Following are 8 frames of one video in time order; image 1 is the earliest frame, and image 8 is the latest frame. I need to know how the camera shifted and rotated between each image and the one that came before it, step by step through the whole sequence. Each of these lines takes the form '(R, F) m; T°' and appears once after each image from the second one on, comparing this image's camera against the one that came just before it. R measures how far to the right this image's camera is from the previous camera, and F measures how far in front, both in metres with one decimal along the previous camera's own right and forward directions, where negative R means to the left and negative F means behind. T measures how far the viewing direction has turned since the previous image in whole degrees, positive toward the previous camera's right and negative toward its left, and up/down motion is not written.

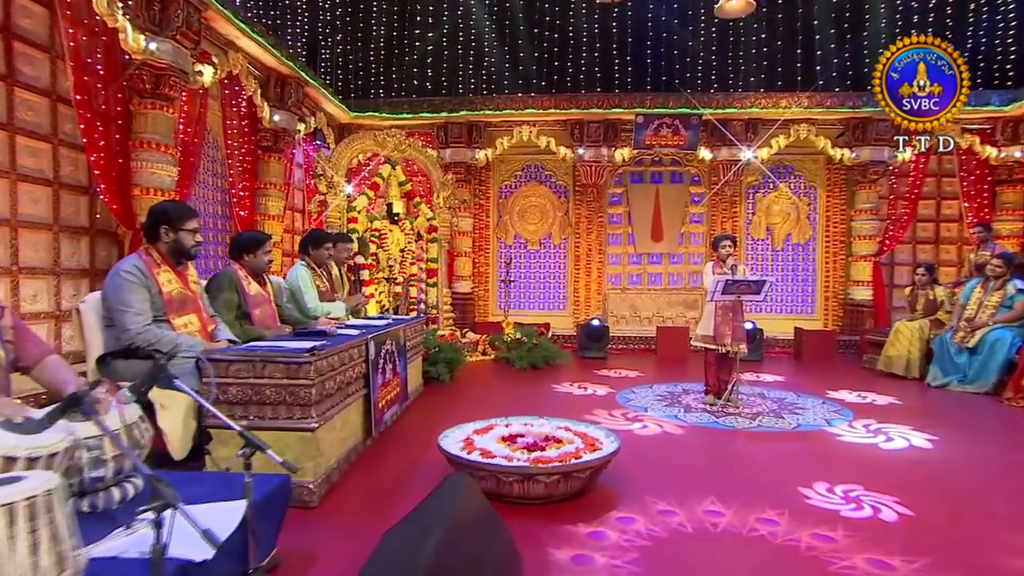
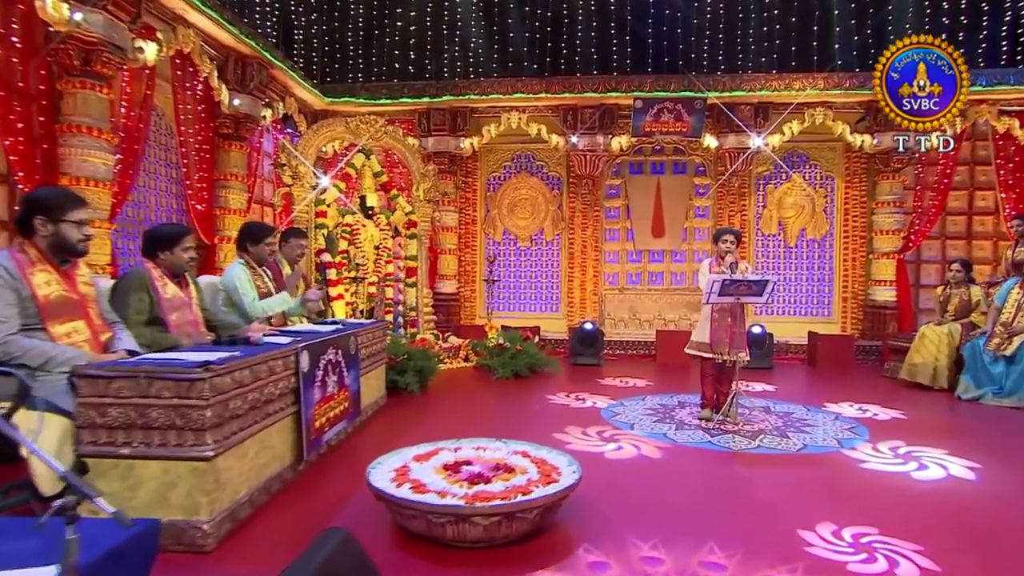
(+0.5, +0.8) m; -2°
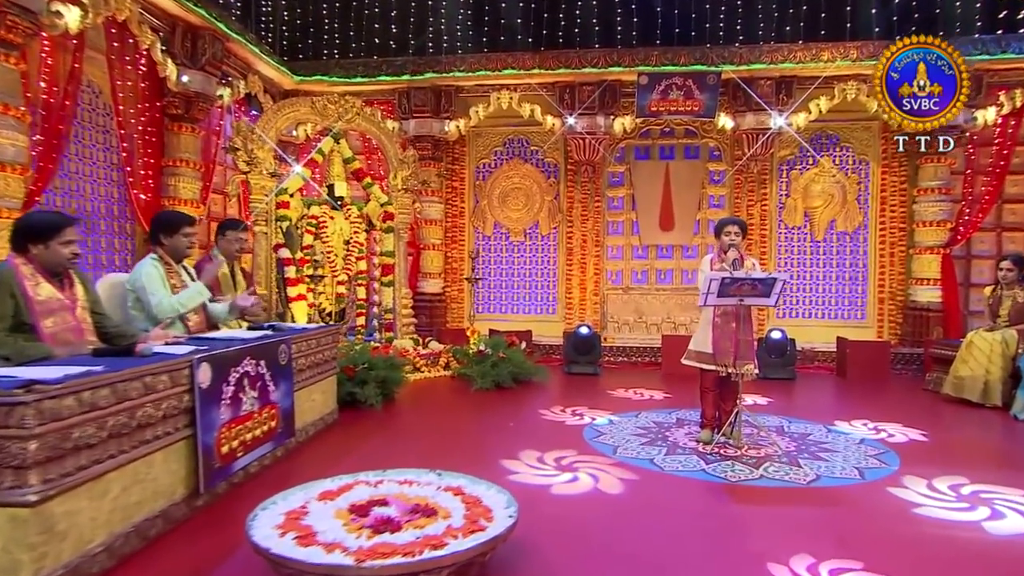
(+0.5, +1.0) m; -3°
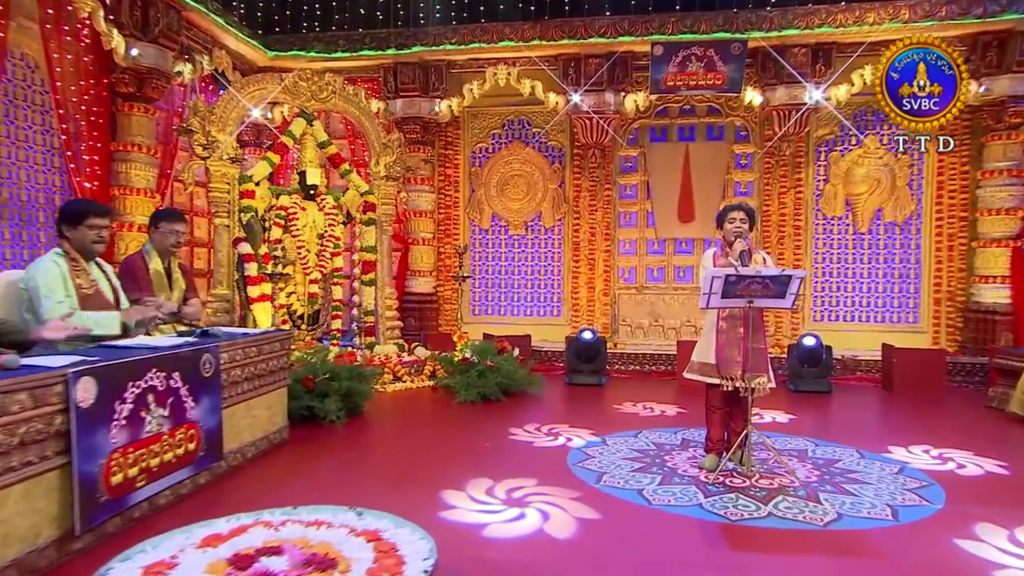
(+0.5, +1.0) m; -4°
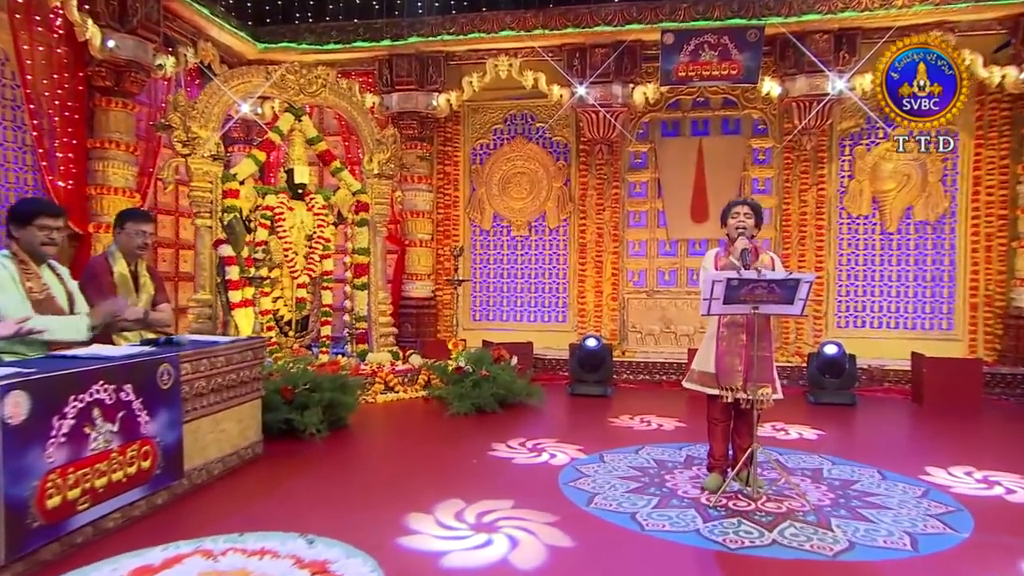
(+0.2, +0.4) m; -2°
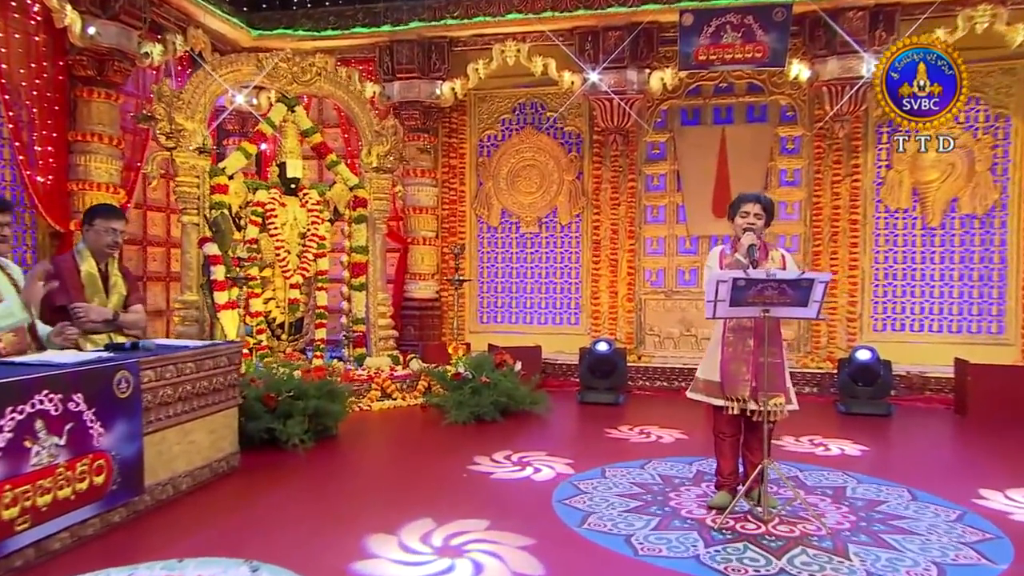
(+0.2, +0.4) m; -3°
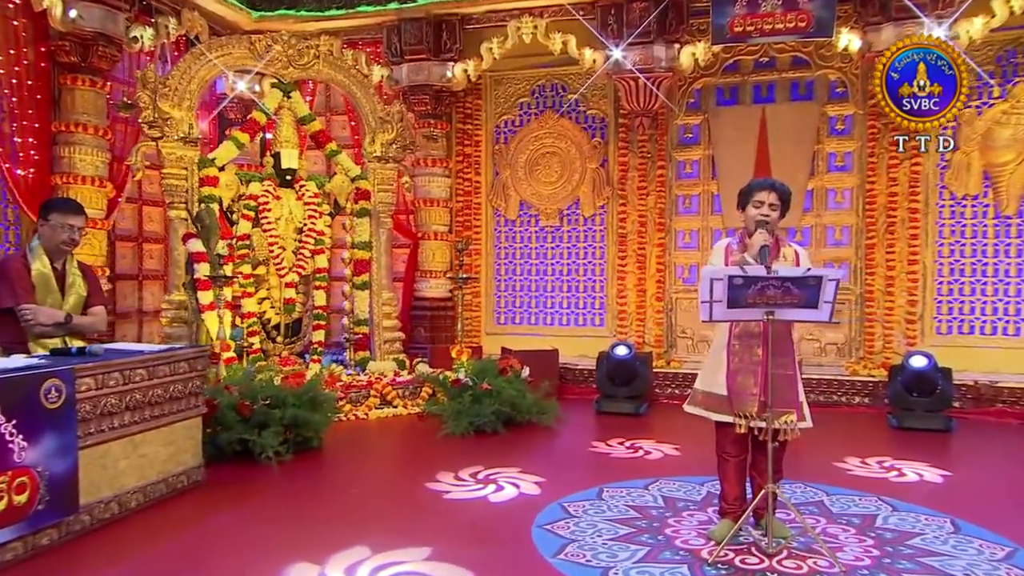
(+0.4, +0.6) m; -4°
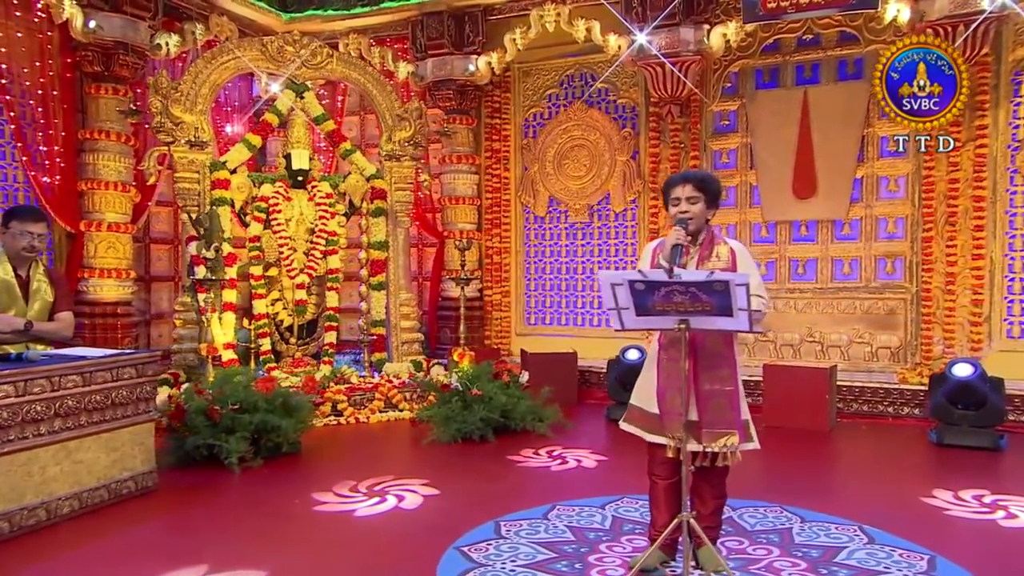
(+0.7, +0.3) m; -8°
